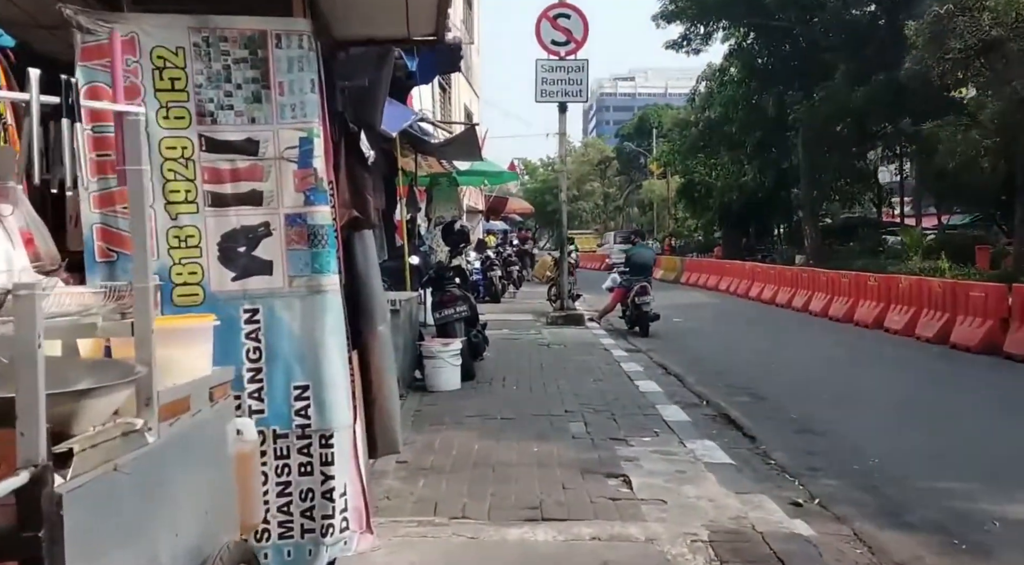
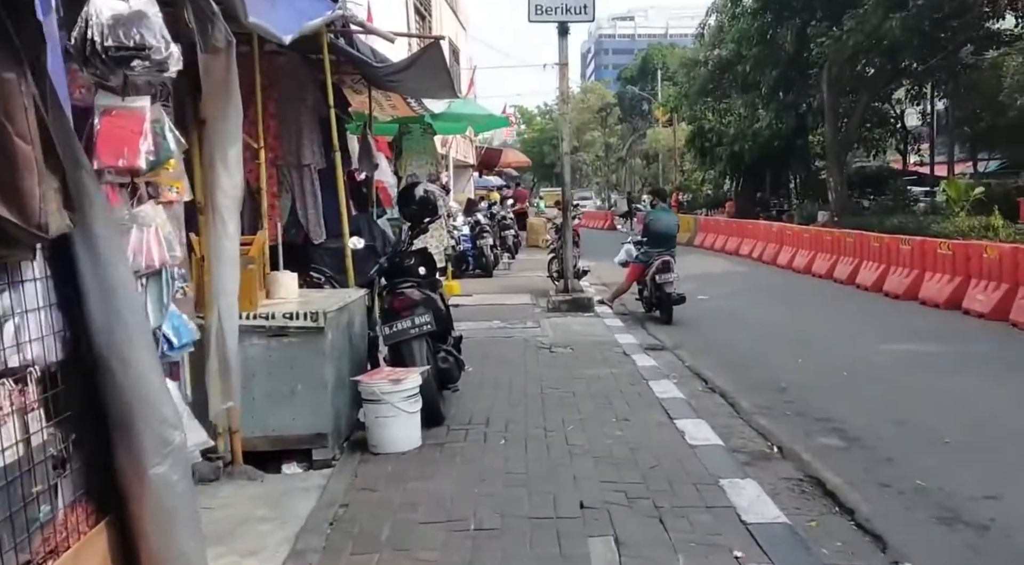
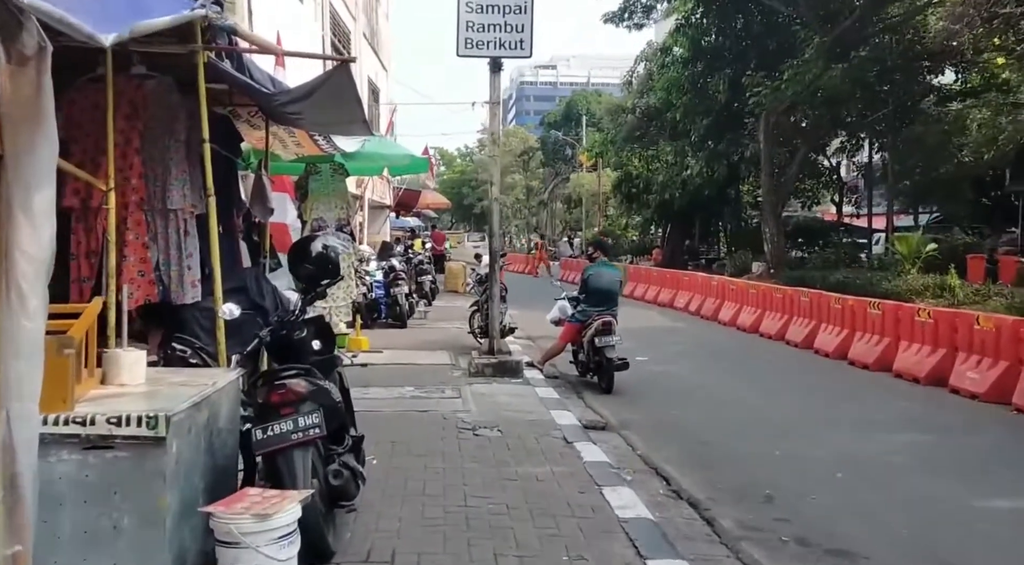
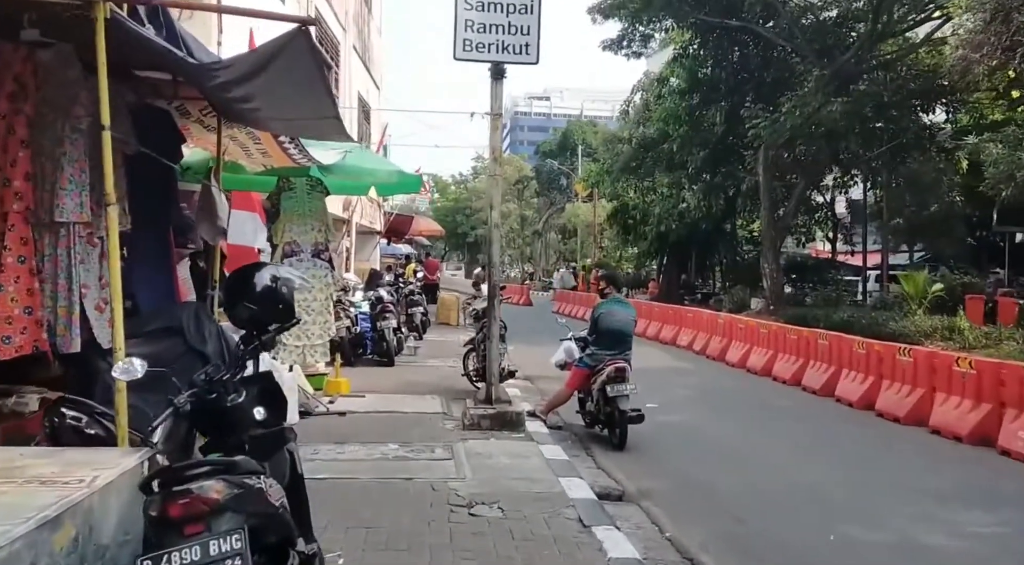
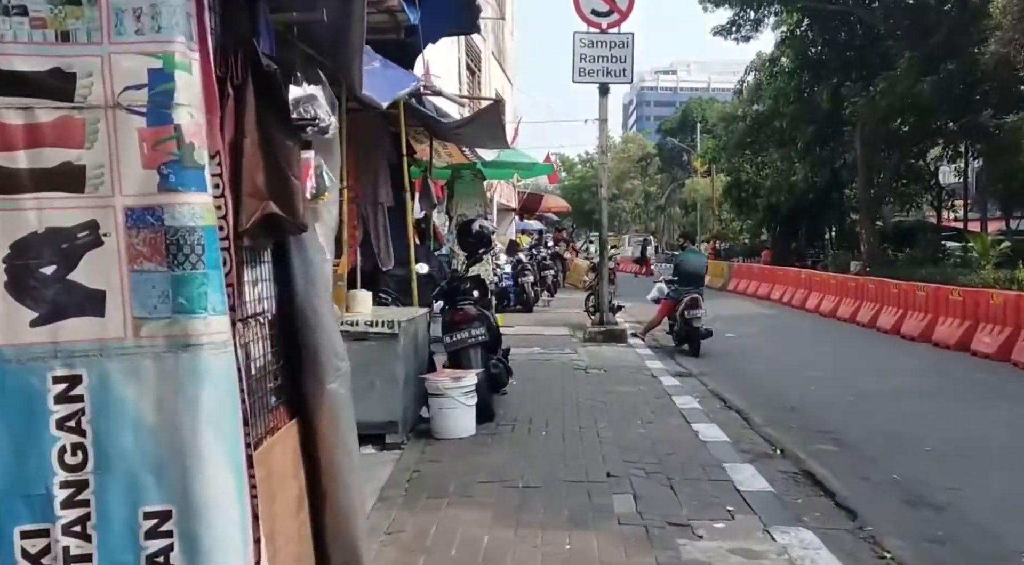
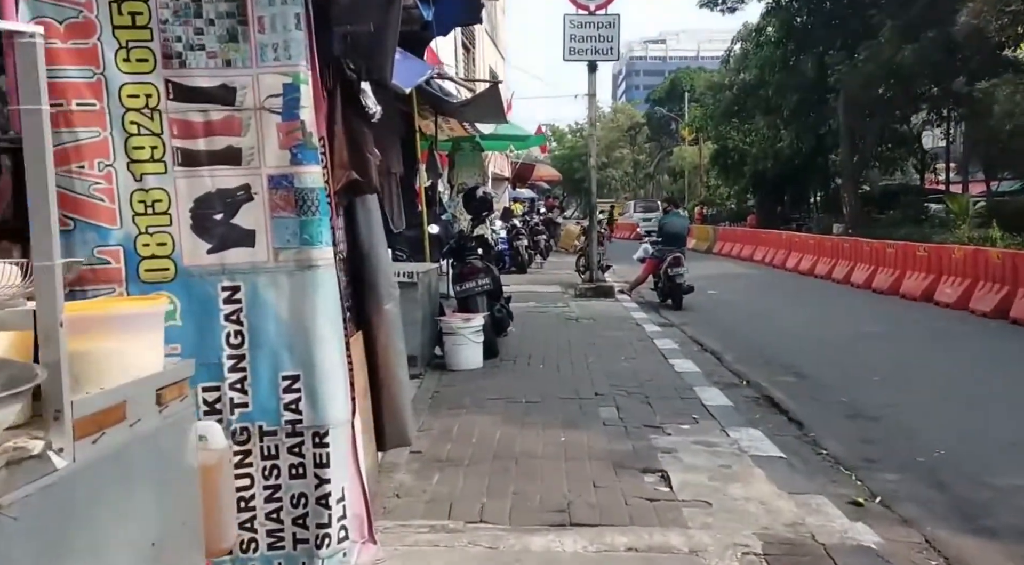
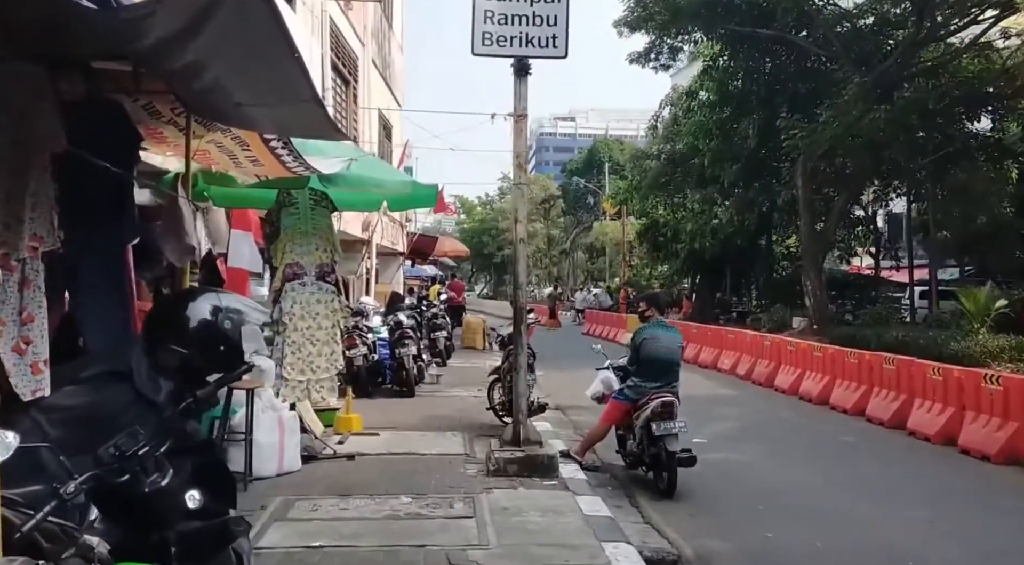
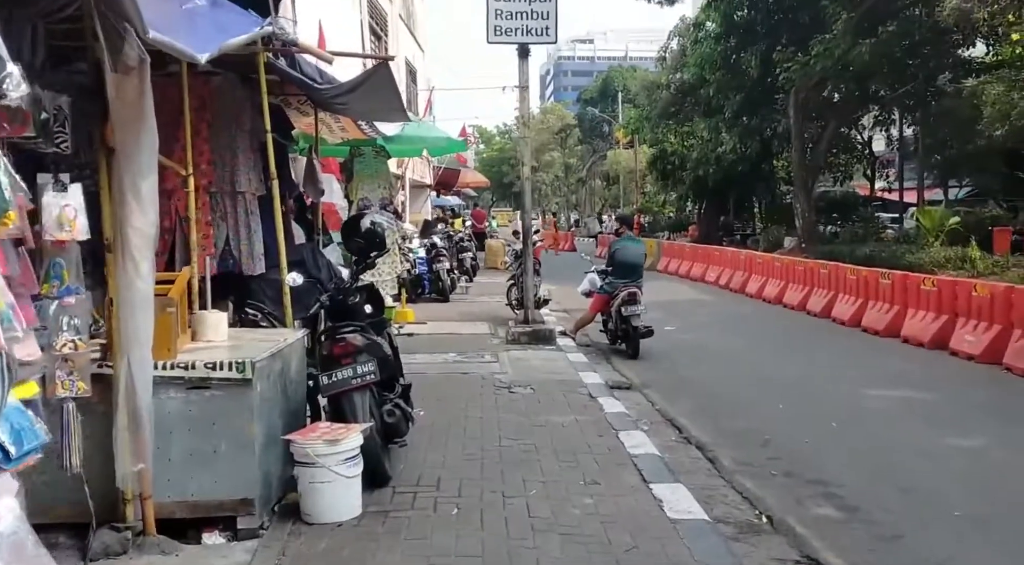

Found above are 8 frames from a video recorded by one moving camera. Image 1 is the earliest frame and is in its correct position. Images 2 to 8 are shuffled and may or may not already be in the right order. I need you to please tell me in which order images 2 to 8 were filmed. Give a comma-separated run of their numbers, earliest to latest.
6, 5, 2, 8, 3, 4, 7
